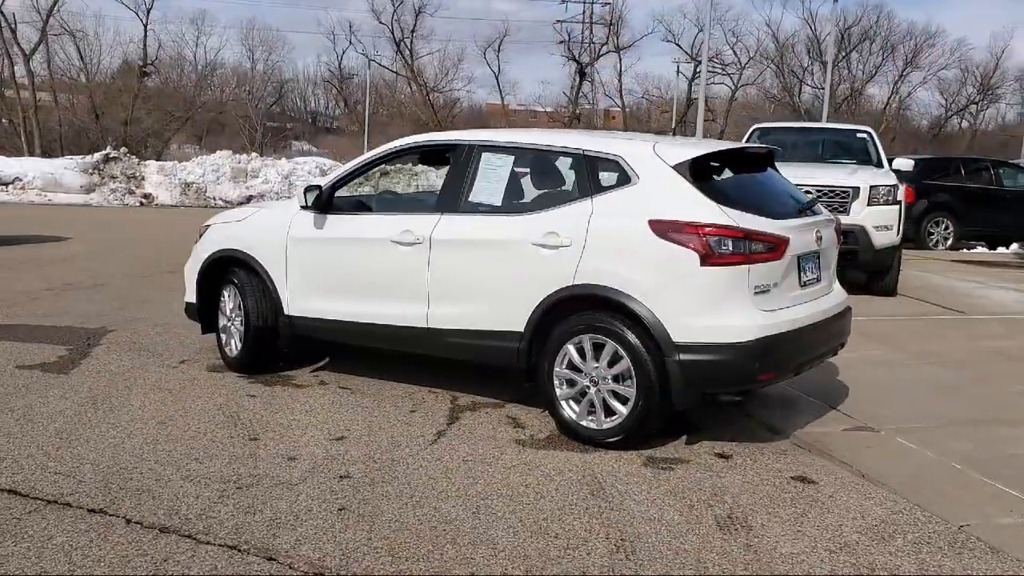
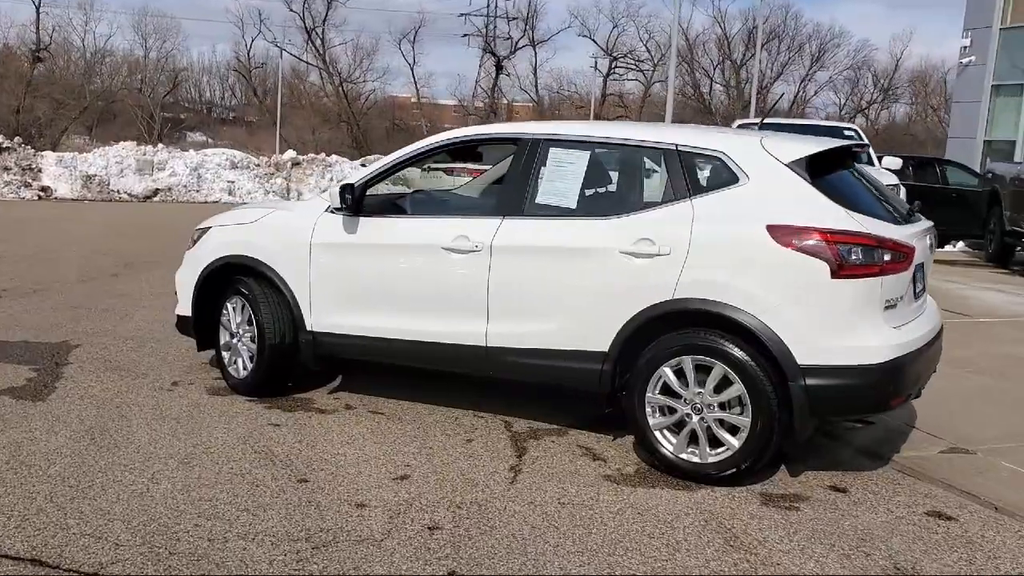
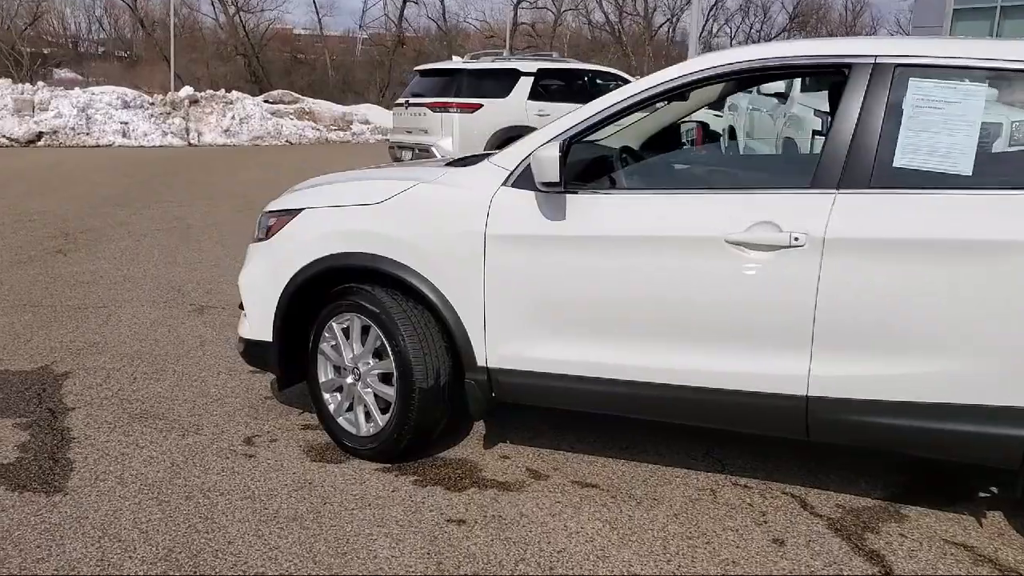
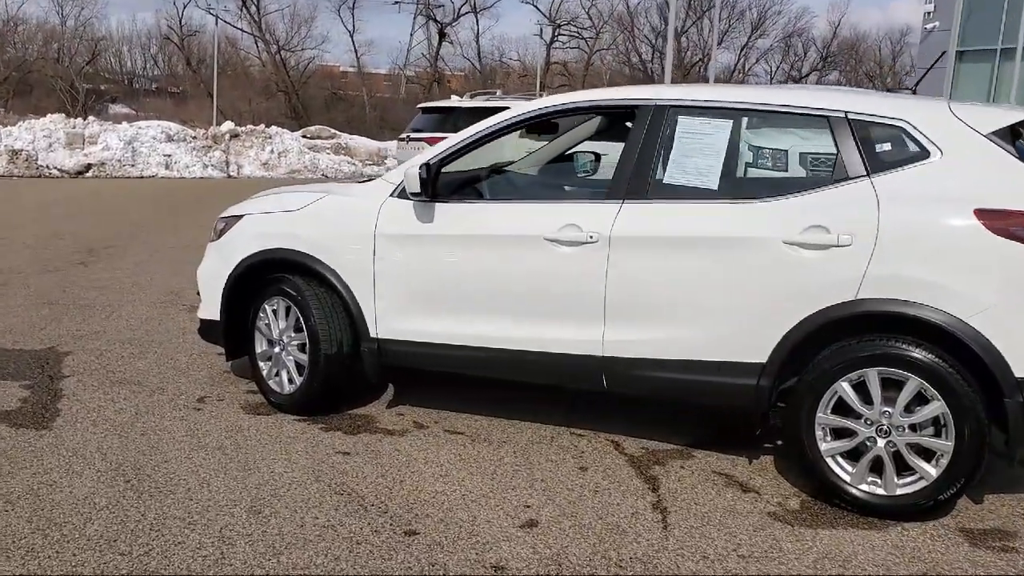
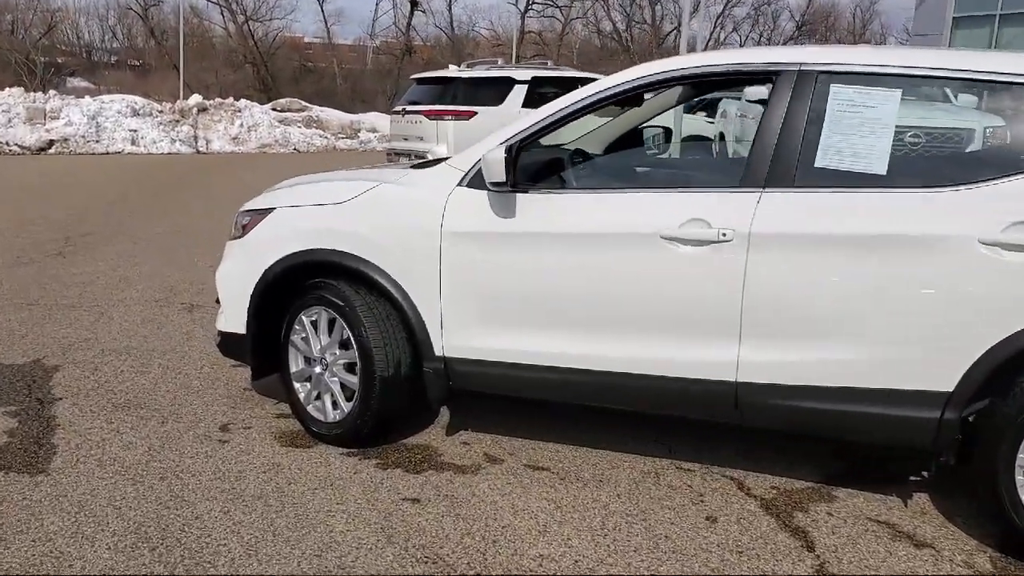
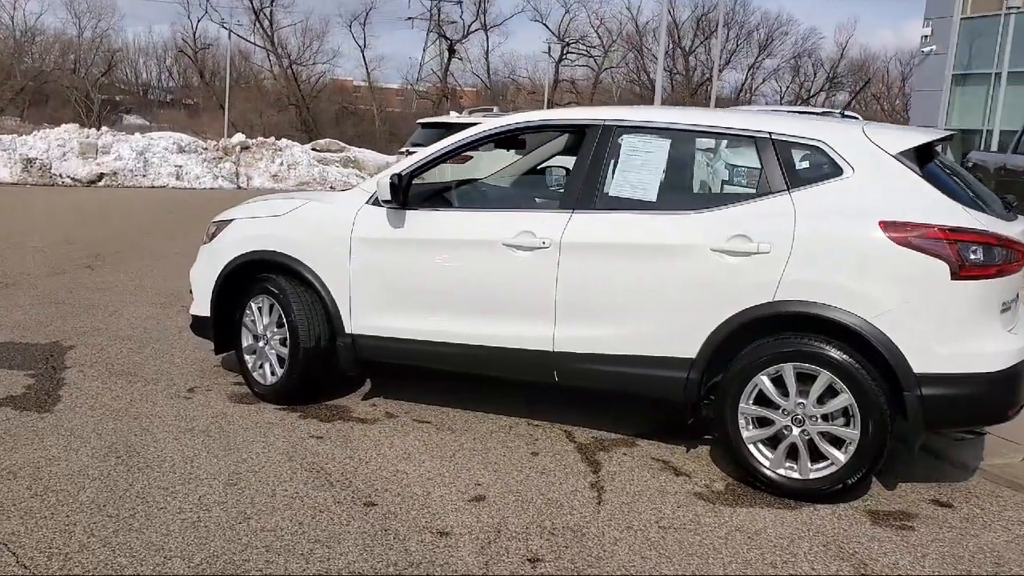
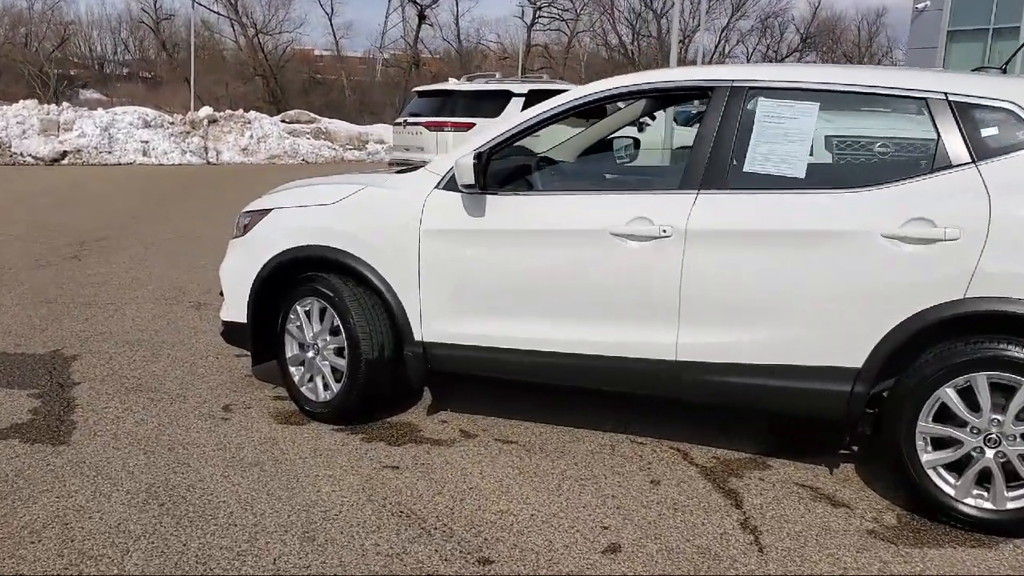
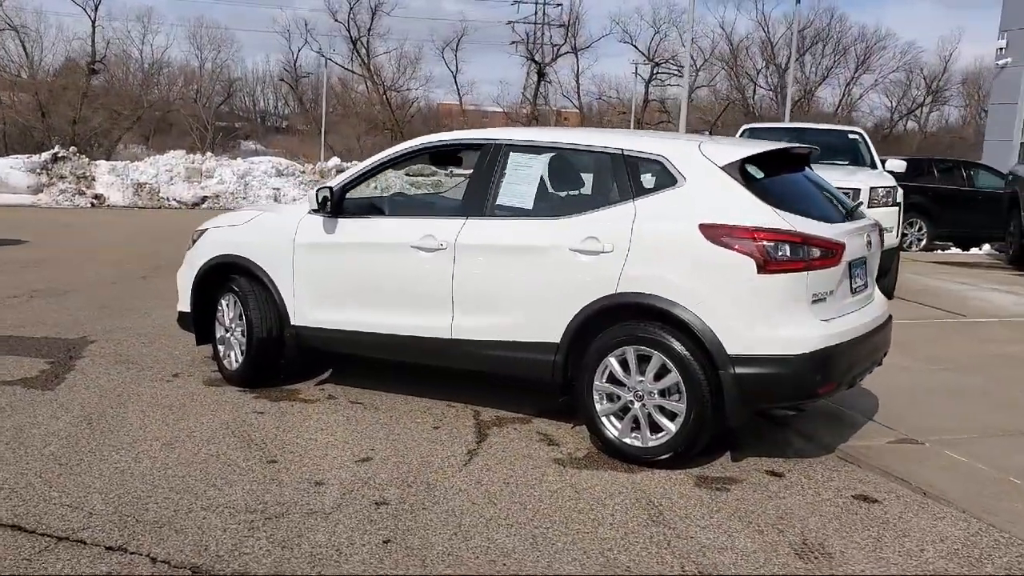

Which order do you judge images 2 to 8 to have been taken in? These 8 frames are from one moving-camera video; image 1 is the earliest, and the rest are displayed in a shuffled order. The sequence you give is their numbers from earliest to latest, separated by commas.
8, 2, 6, 4, 7, 5, 3
